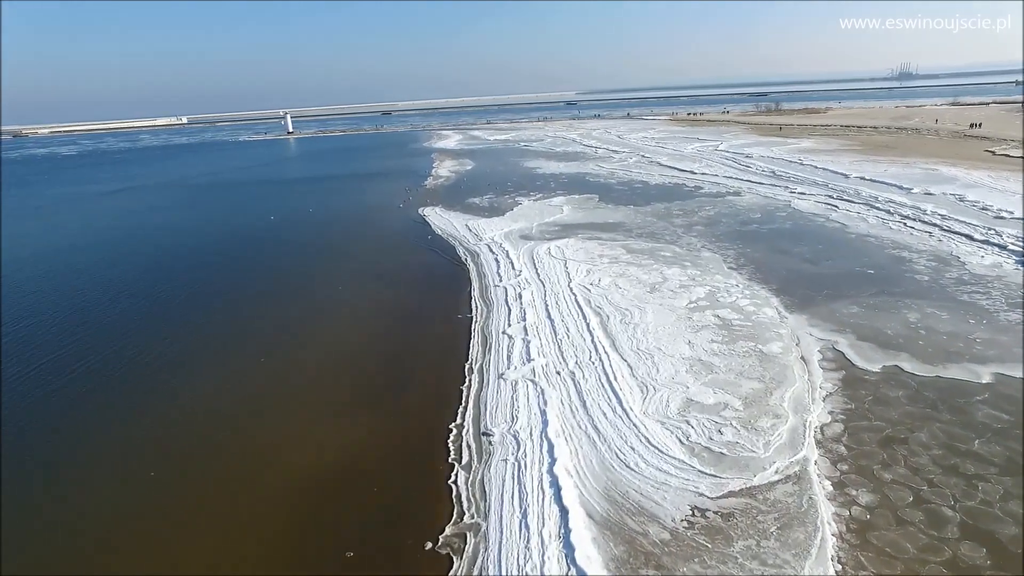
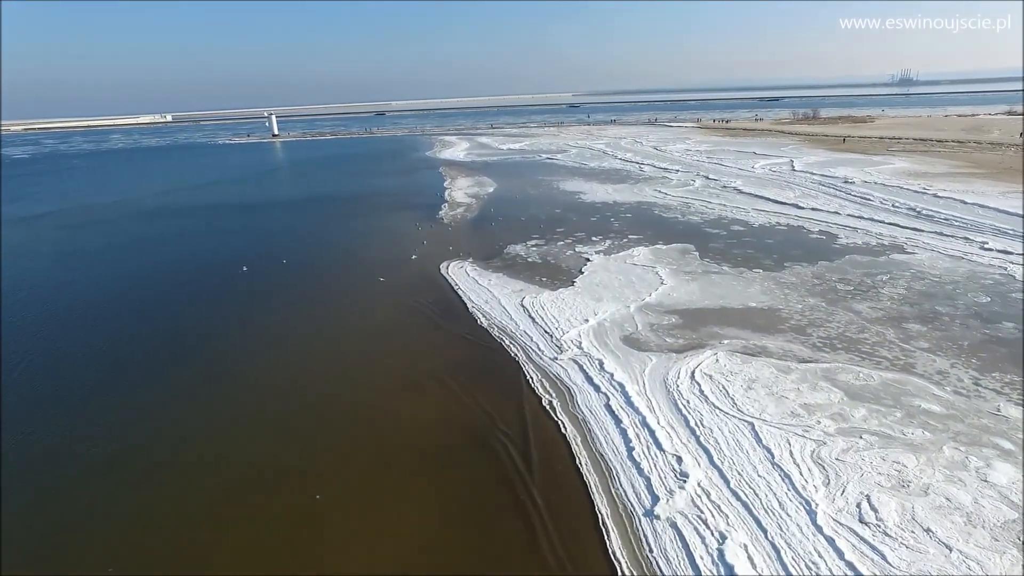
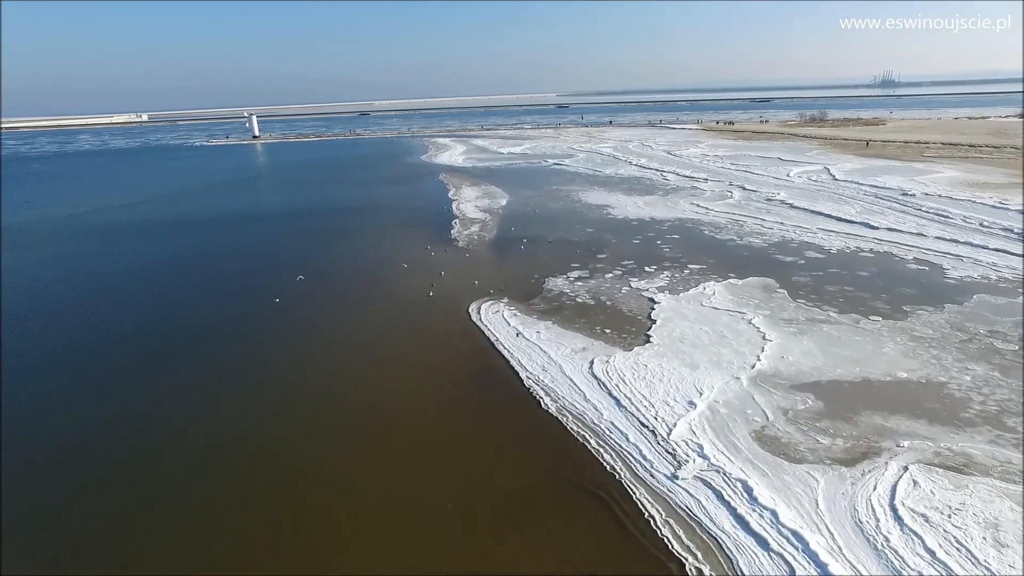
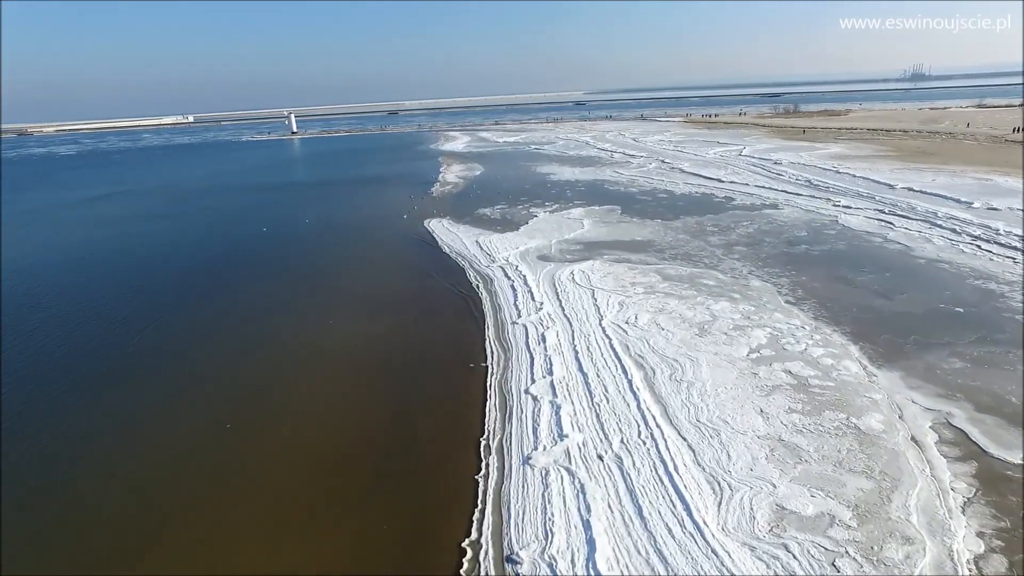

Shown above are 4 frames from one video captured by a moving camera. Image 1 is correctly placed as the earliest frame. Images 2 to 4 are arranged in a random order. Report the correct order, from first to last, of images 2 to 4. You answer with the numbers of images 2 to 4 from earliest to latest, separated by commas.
4, 2, 3
